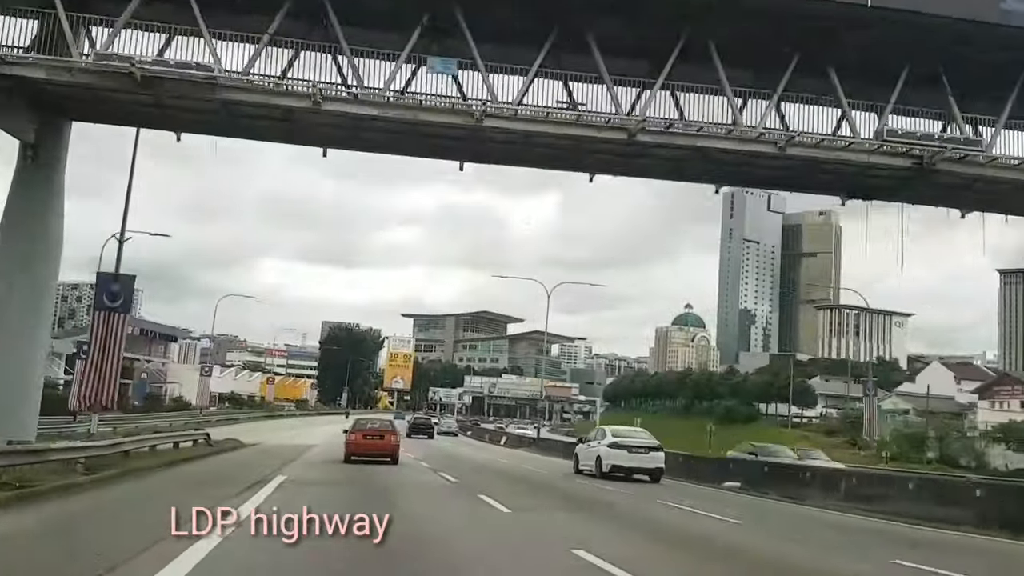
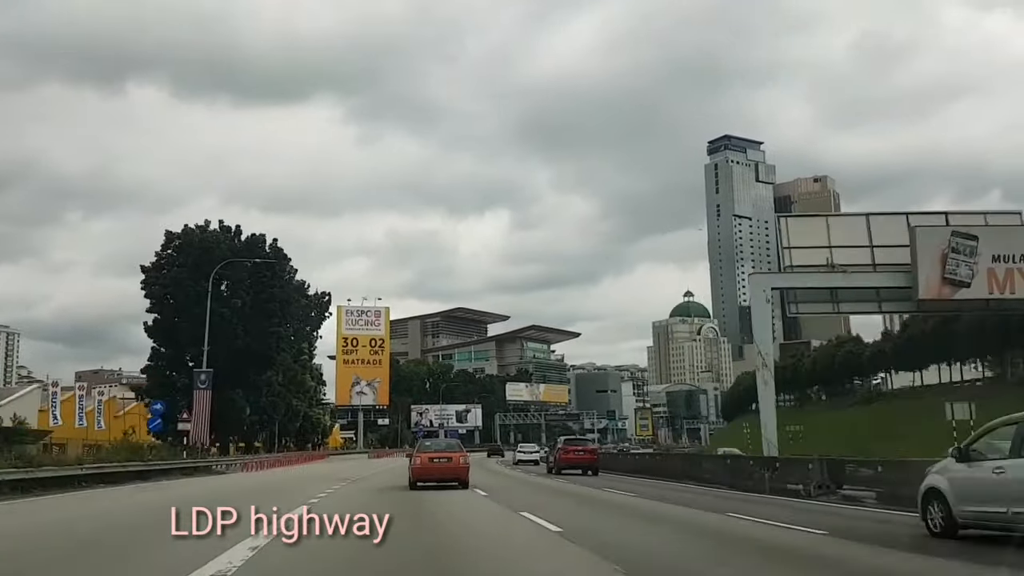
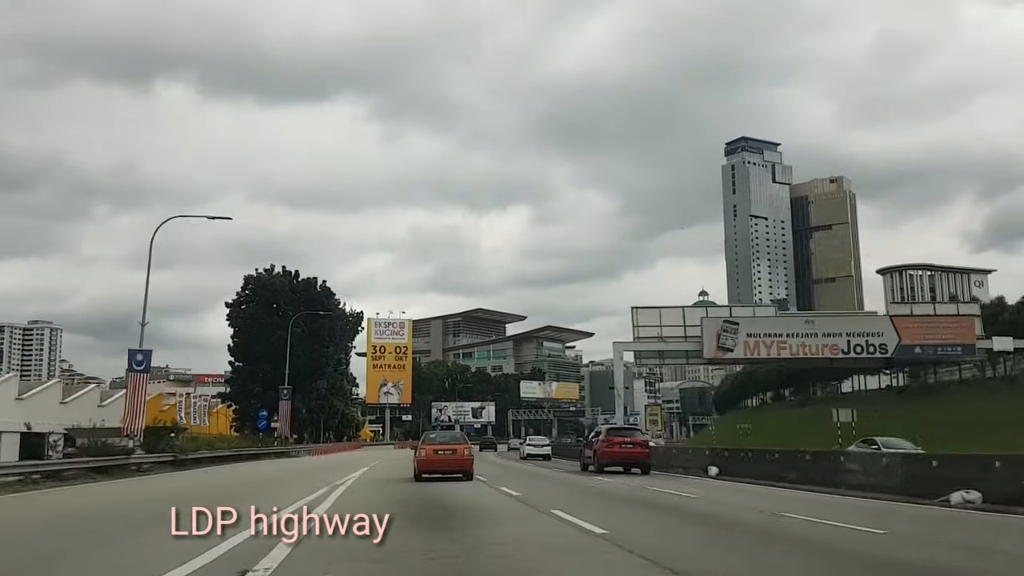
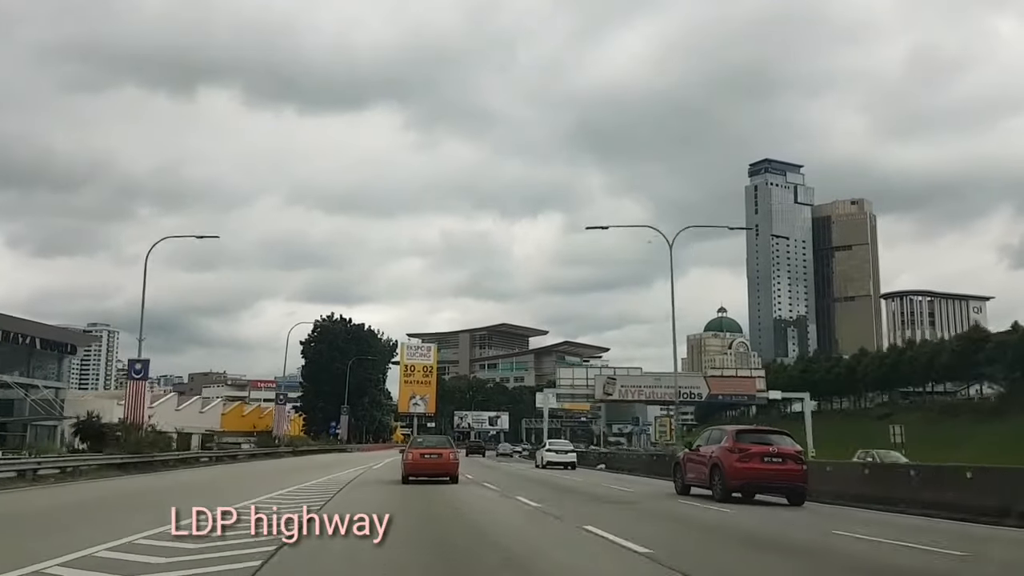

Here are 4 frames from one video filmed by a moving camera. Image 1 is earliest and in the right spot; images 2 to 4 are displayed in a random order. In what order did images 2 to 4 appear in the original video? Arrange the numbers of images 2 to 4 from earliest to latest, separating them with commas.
4, 3, 2
